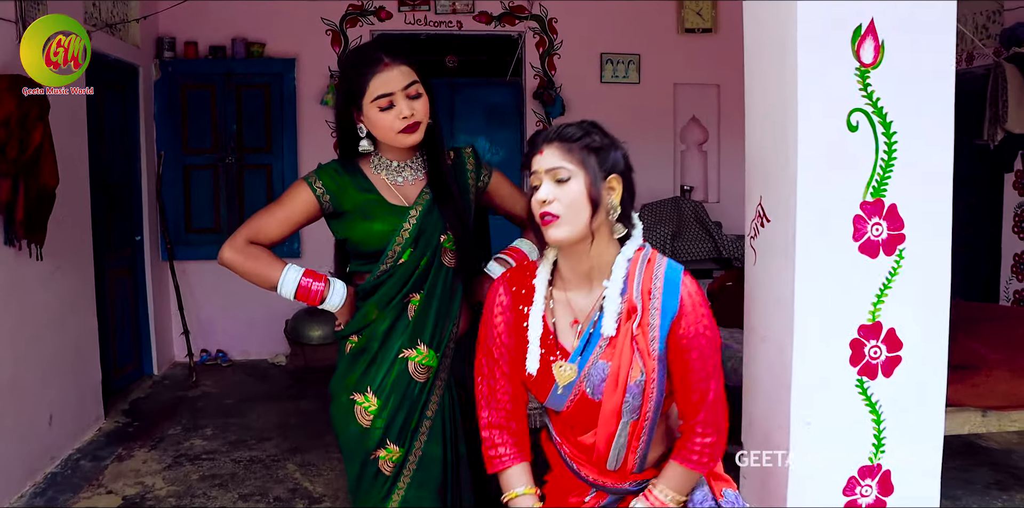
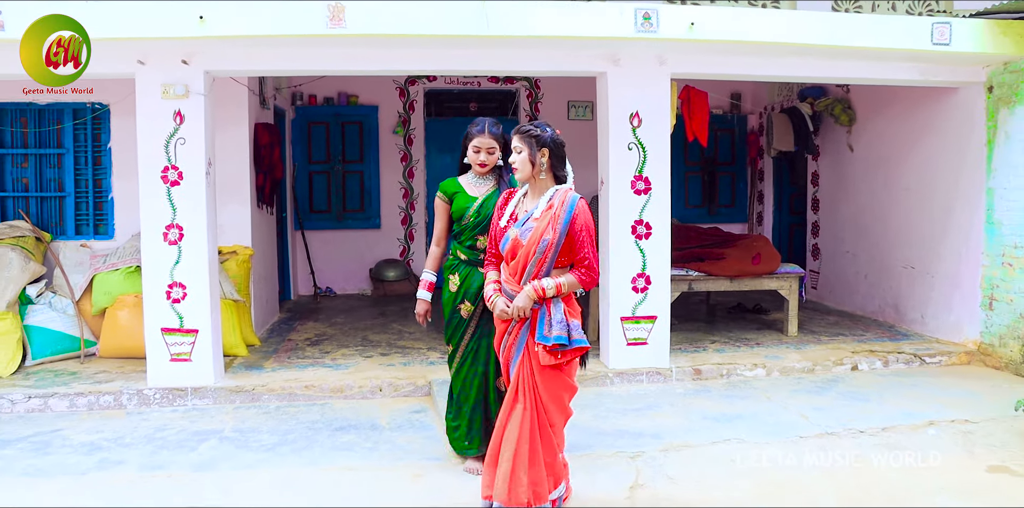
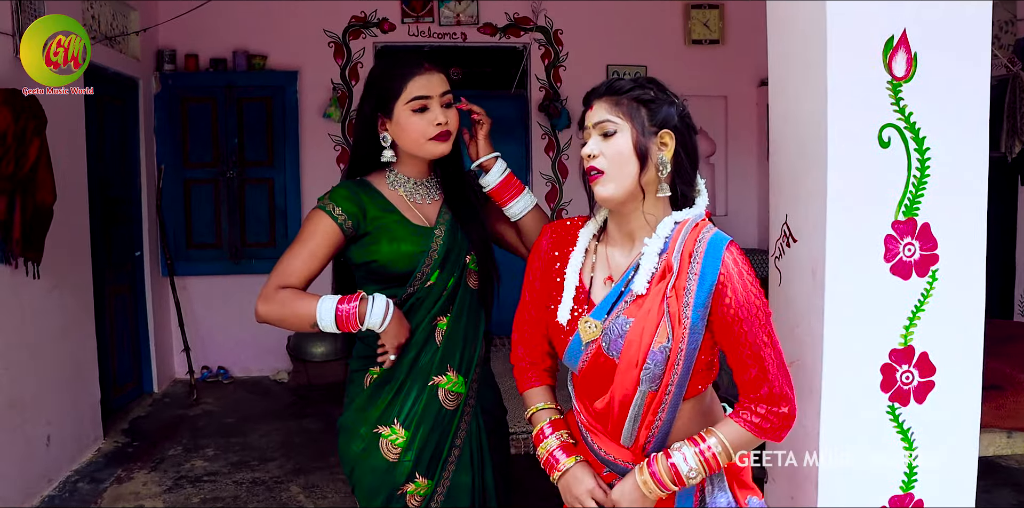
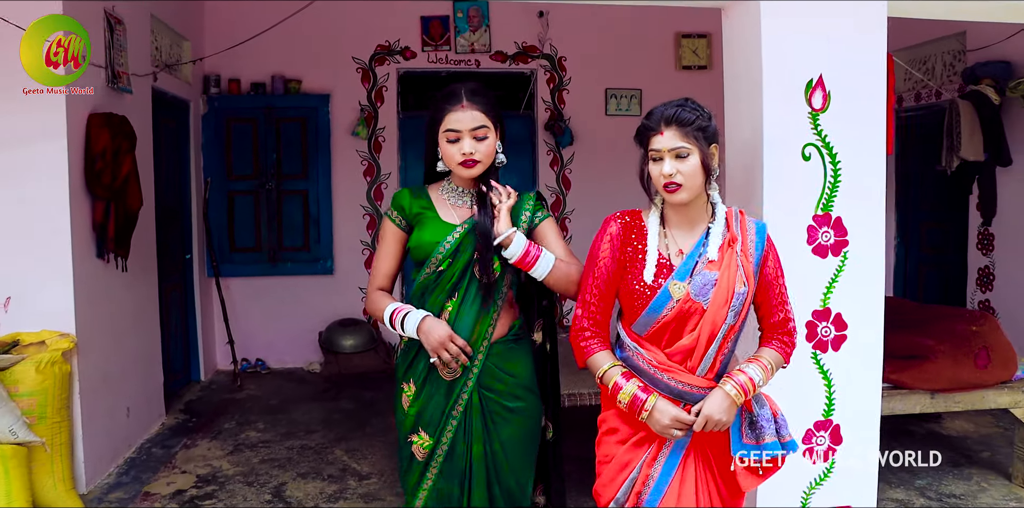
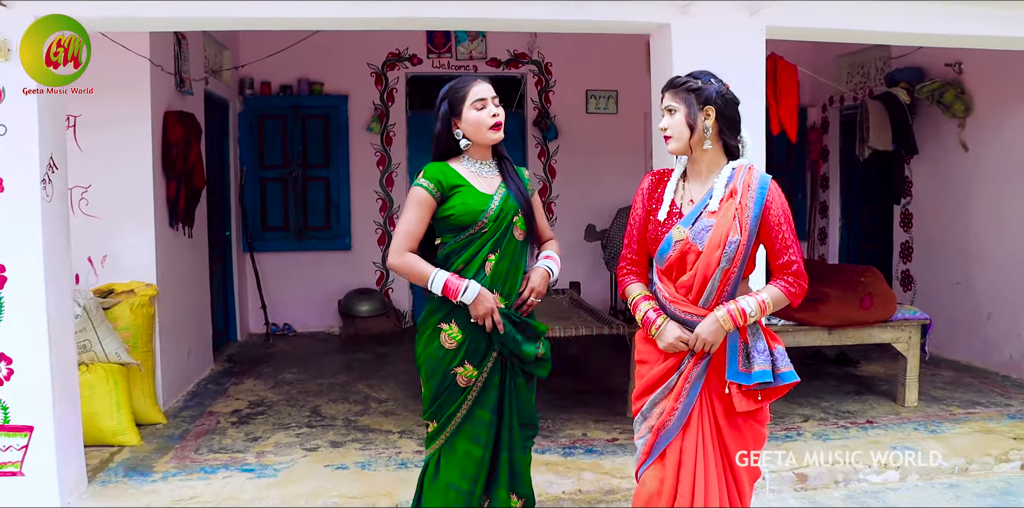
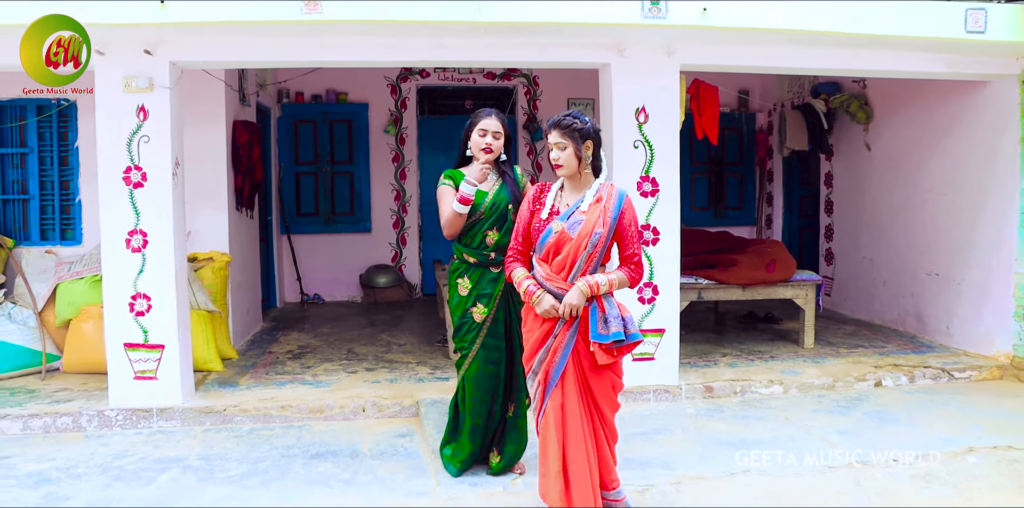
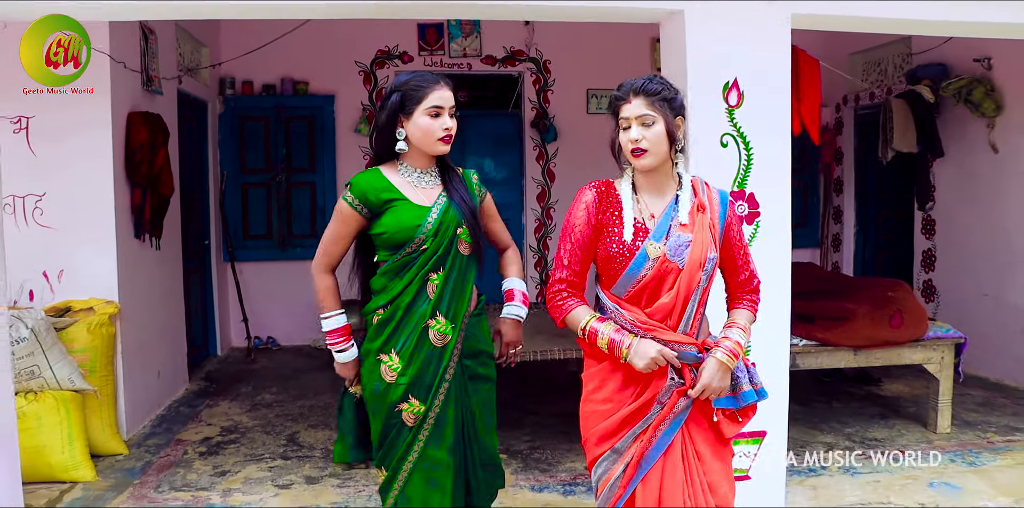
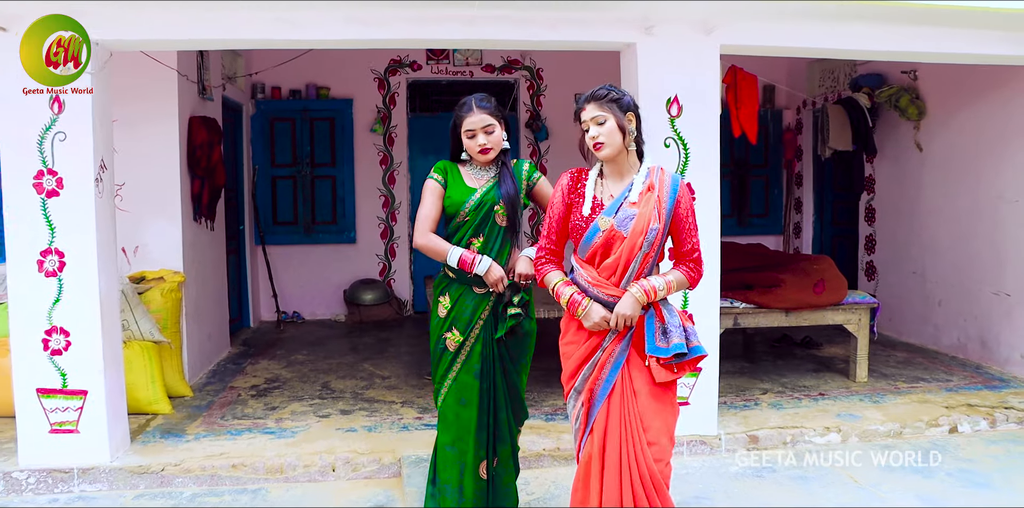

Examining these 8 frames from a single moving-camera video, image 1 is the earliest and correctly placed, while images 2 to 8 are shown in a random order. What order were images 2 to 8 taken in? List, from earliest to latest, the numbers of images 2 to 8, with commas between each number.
3, 4, 7, 5, 8, 6, 2
